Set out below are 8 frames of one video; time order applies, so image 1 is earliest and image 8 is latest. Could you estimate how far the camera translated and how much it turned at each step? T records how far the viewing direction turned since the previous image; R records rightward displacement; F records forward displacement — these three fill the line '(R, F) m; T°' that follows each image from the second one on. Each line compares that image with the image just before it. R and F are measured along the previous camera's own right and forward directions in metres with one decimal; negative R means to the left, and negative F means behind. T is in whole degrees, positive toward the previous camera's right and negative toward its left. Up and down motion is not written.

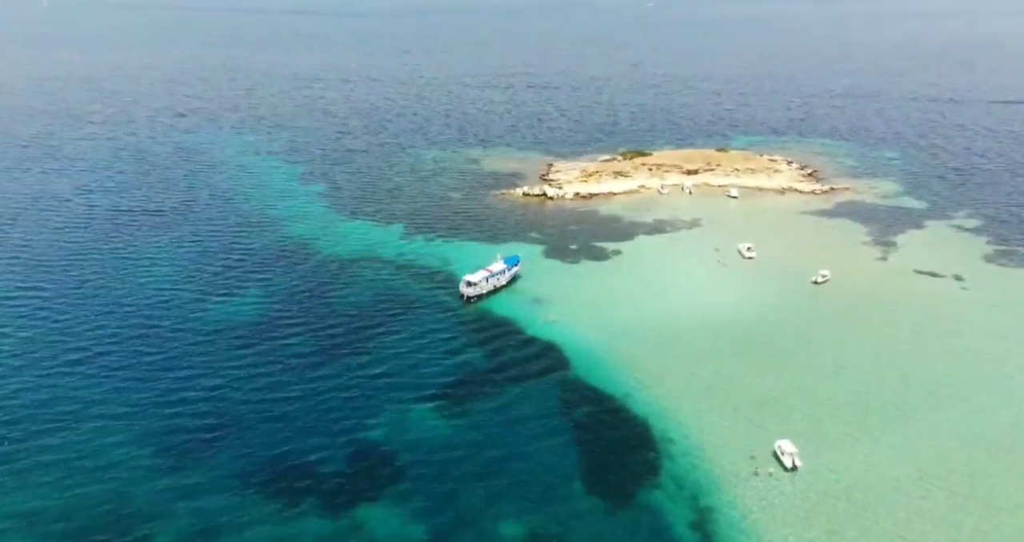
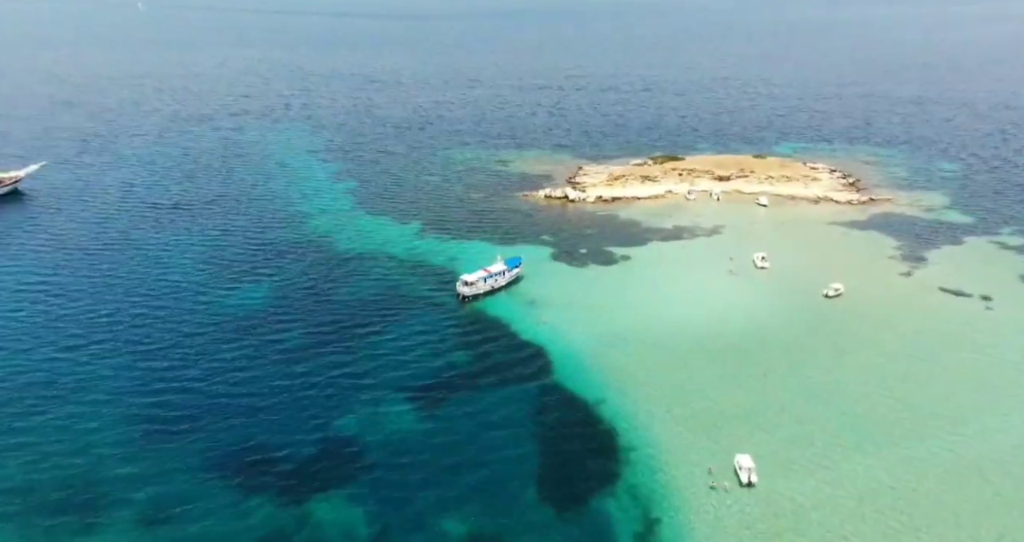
(+7.4, 0.0) m; -5°
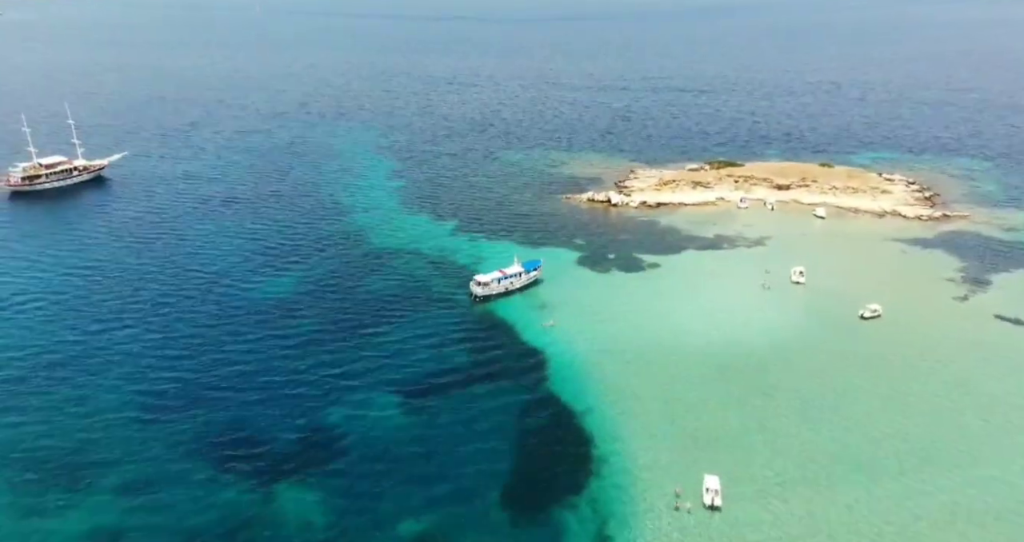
(+8.4, +1.0) m; -8°
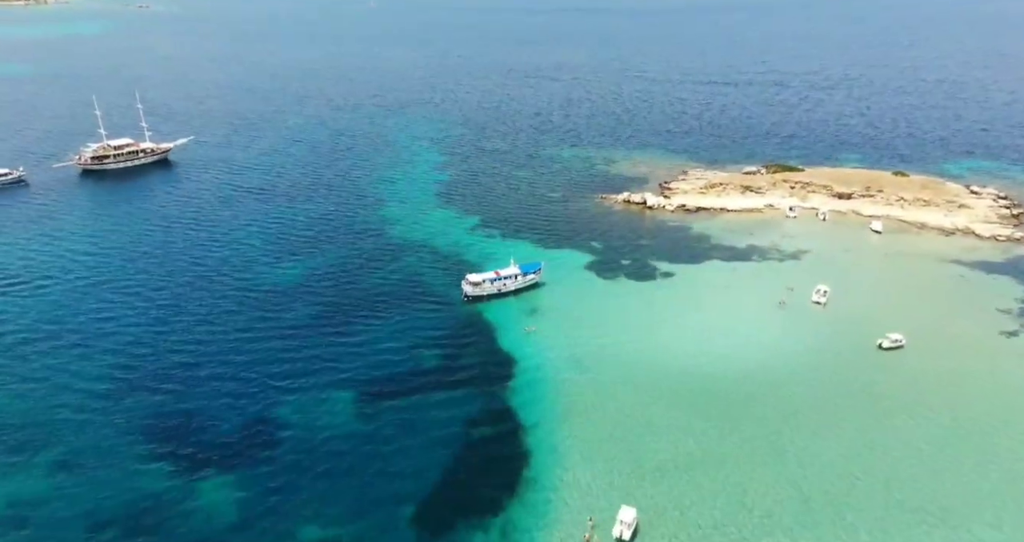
(+11.9, +2.9) m; -9°
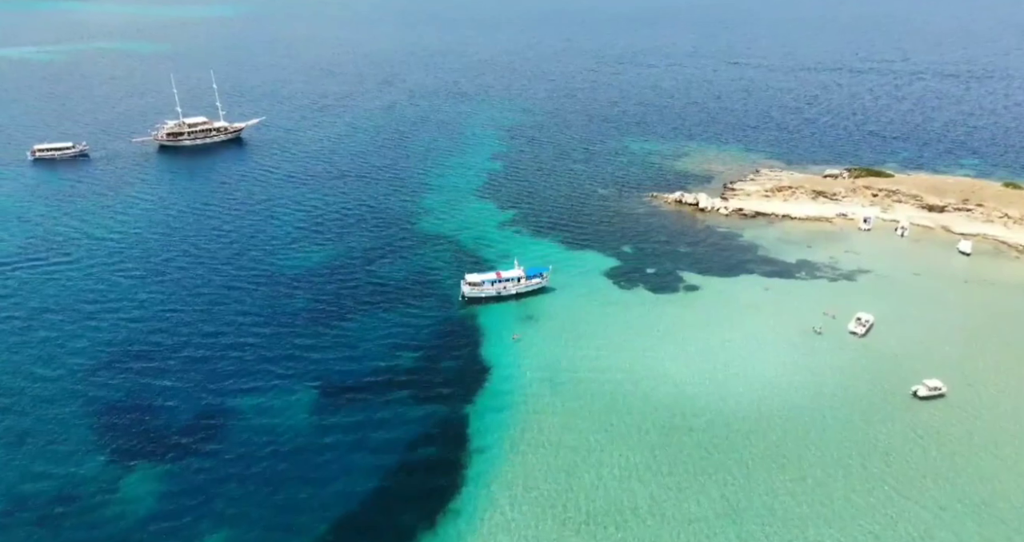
(+11.9, +5.1) m; -10°
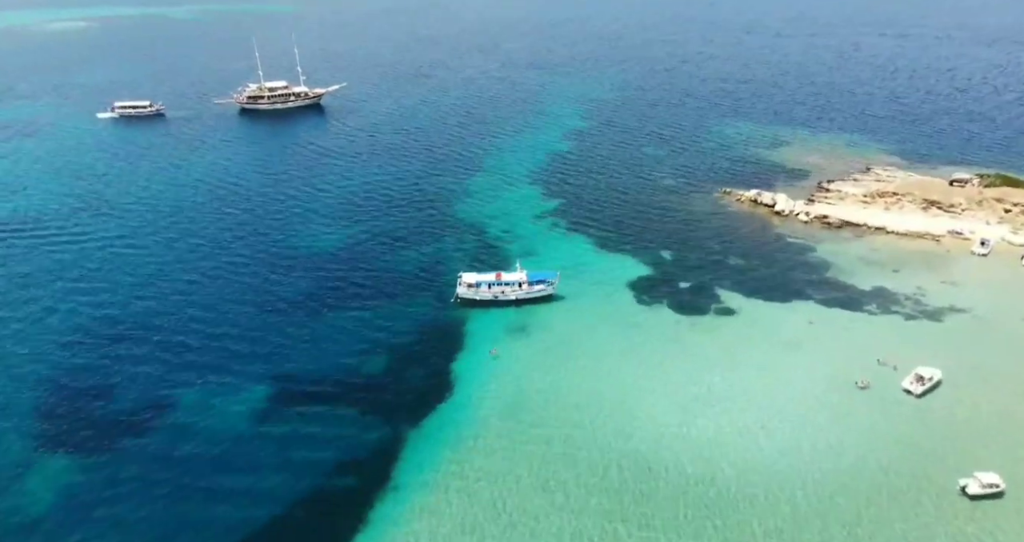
(+12.6, +8.6) m; -12°
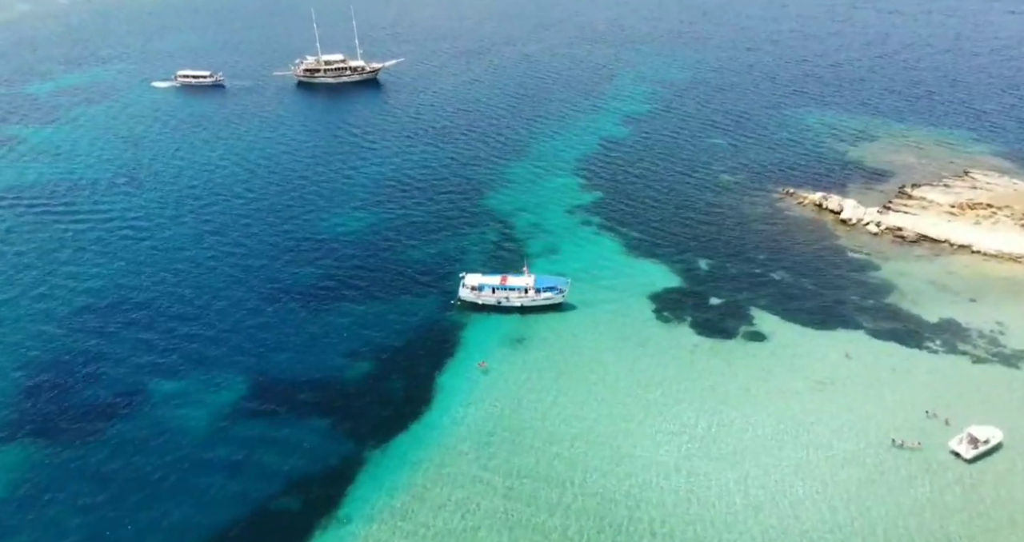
(+7.1, +5.6) m; -8°
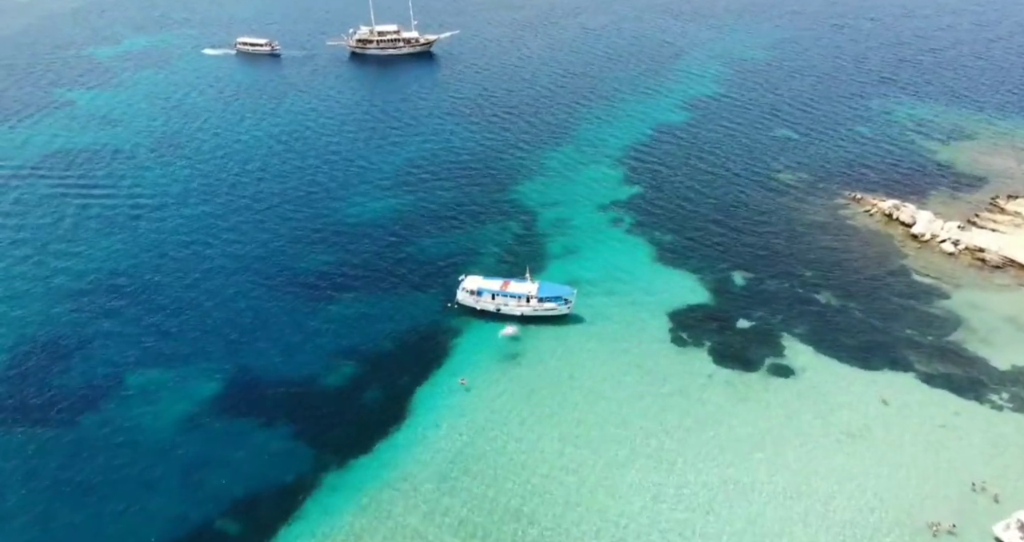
(+6.1, +5.5) m; -7°
